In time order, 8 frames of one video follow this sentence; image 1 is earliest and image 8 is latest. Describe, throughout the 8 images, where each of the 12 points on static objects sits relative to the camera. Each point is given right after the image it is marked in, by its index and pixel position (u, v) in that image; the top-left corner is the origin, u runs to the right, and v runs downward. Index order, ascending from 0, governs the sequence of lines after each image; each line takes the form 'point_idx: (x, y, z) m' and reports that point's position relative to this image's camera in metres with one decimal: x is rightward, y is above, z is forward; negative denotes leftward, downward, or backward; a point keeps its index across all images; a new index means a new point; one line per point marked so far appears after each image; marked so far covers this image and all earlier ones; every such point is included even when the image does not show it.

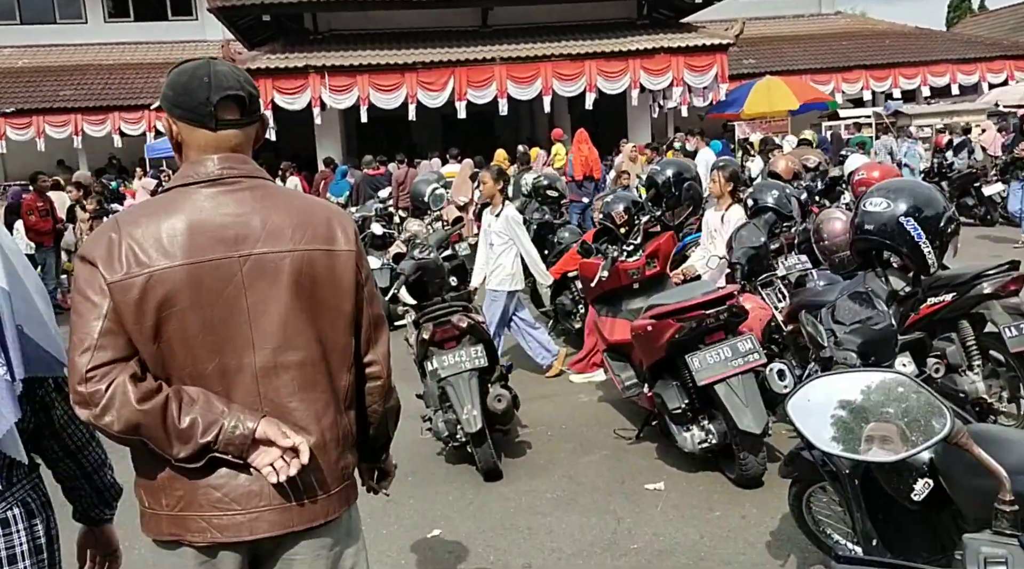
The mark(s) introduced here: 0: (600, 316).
0: (+0.5, -0.2, +4.9) m
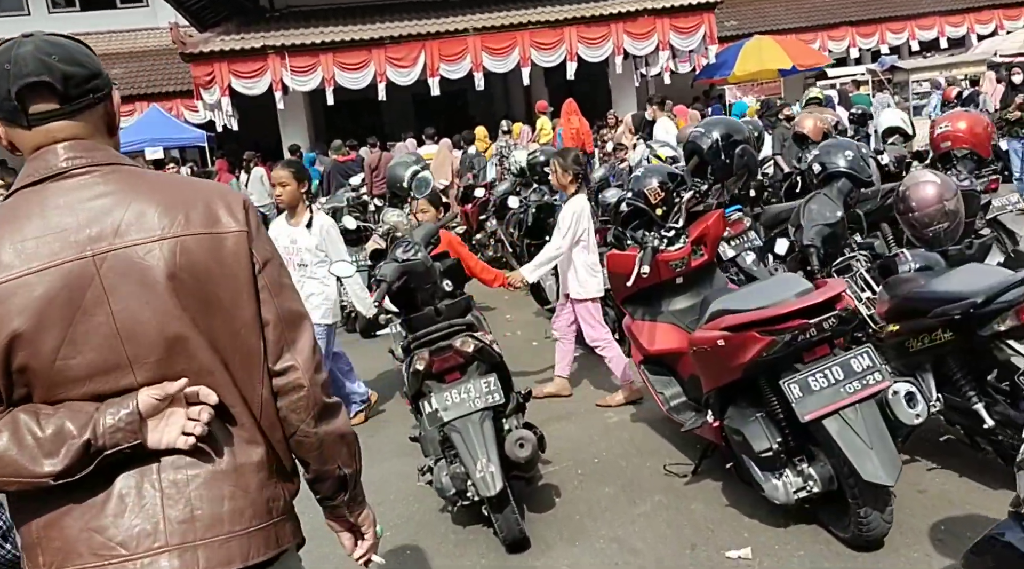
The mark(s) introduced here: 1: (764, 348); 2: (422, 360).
0: (+0.6, -0.2, +3.9) m
1: (+0.8, -0.2, +2.7) m
2: (-0.3, -0.3, +3.1) m
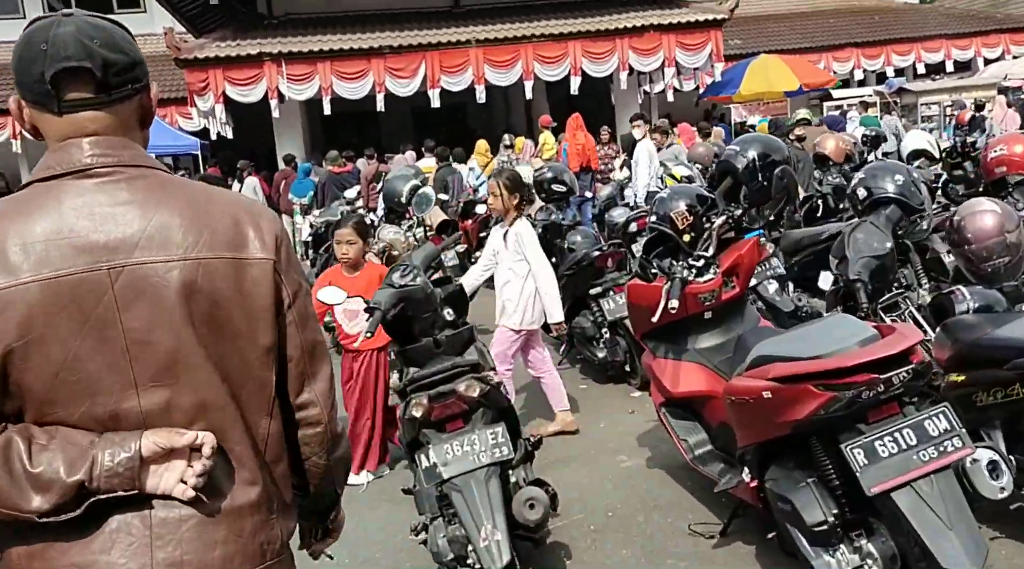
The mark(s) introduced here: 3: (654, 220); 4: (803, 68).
0: (+0.6, -0.3, +3.5) m
1: (+0.8, -0.3, +2.3) m
2: (-0.3, -0.4, +2.7) m
3: (+0.6, +0.3, +3.4) m
4: (+5.7, +4.2, +16.5) m
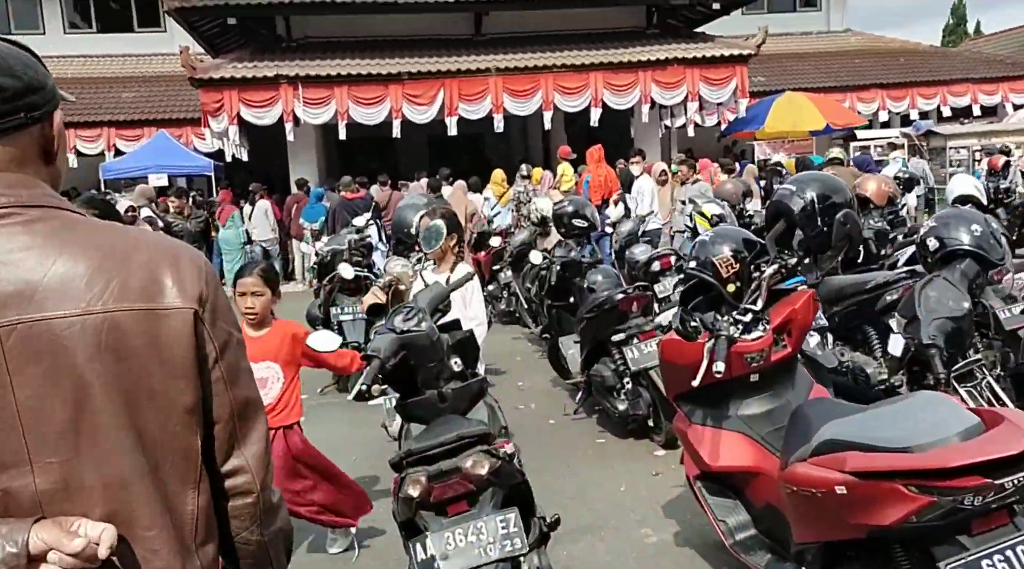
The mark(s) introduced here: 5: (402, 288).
0: (+0.6, -0.5, +3.0) m
1: (+0.9, -0.5, +1.8) m
2: (-0.2, -0.5, +2.2) m
3: (+0.6, +0.1, +3.0) m
4: (+6.1, +3.3, +16.2) m
5: (-0.7, 0.0, +5.4) m
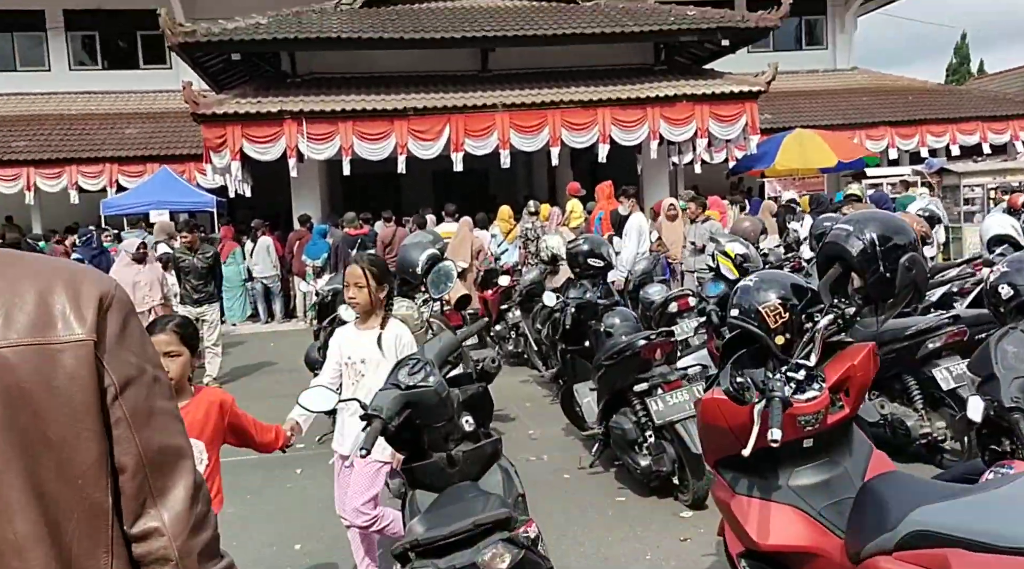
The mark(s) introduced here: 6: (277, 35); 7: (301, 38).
0: (+0.7, -0.6, +2.7) m
1: (+0.9, -0.6, +1.5) m
2: (-0.2, -0.6, +1.9) m
3: (+0.7, -0.1, +2.7) m
4: (+6.2, +2.6, +15.9) m
5: (-0.6, -0.3, +5.1) m
6: (-3.9, +4.1, +14.1) m
7: (-3.5, +4.1, +14.2) m
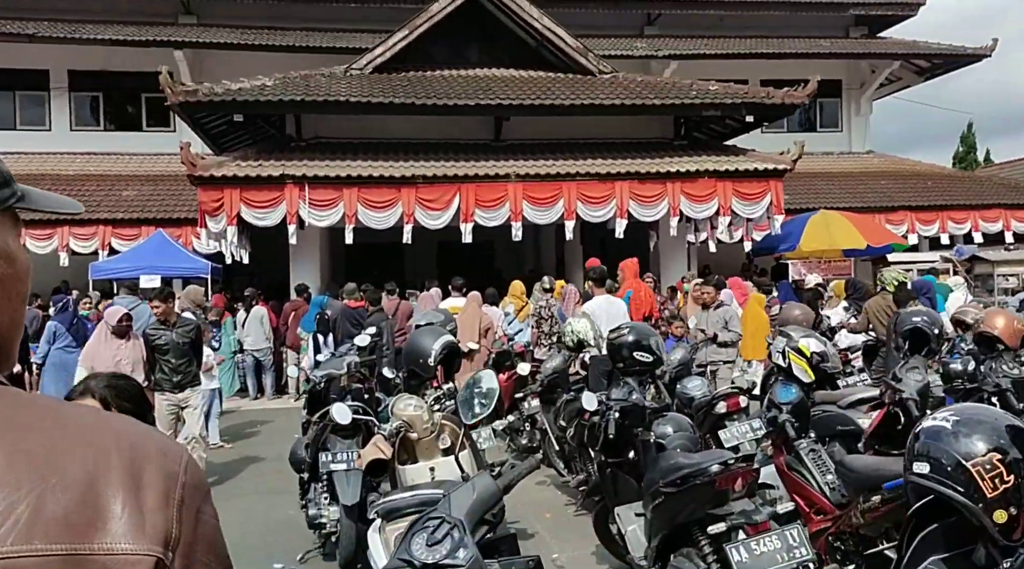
0: (+0.8, -0.9, +1.7) m
1: (+1.1, -0.8, +0.5) m
2: (-0.1, -0.8, +0.9) m
3: (+0.9, -0.4, +1.8) m
4: (+6.4, +1.0, +15.2) m
5: (-0.5, -0.7, +4.1) m
6: (-3.6, +3.0, +13.5) m
7: (-3.3, +2.9, +13.6) m
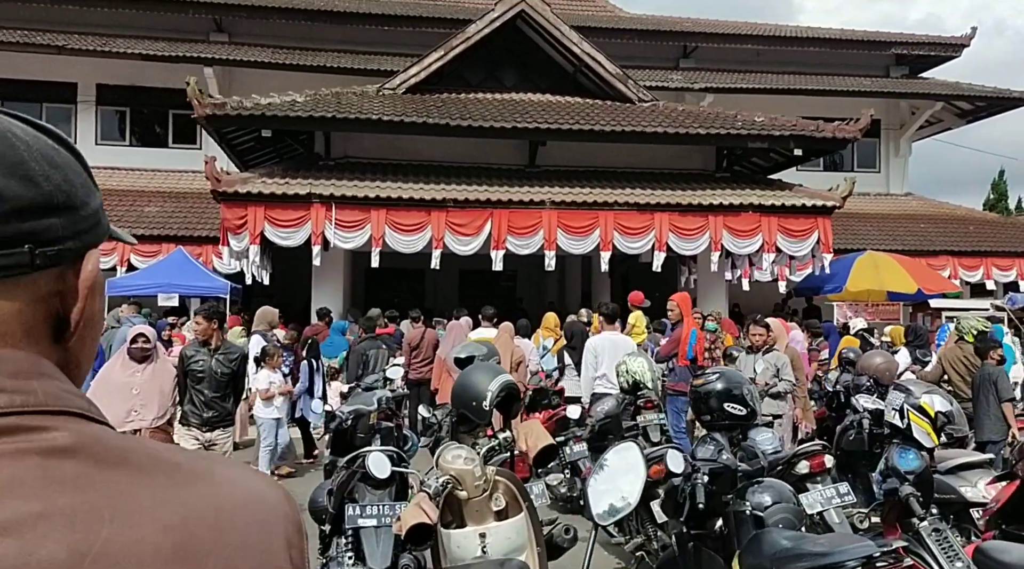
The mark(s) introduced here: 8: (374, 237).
0: (+1.1, -1.0, +1.0) m
1: (+1.3, -0.8, -0.2) m
2: (+0.2, -0.8, +0.2) m
3: (+1.1, -0.5, +1.1) m
4: (+6.9, +0.2, +14.4) m
5: (-0.2, -0.8, +3.5) m
6: (-3.0, +2.6, +13.0) m
7: (-2.7, +2.6, +13.1) m
8: (-2.0, +0.7, +12.6) m
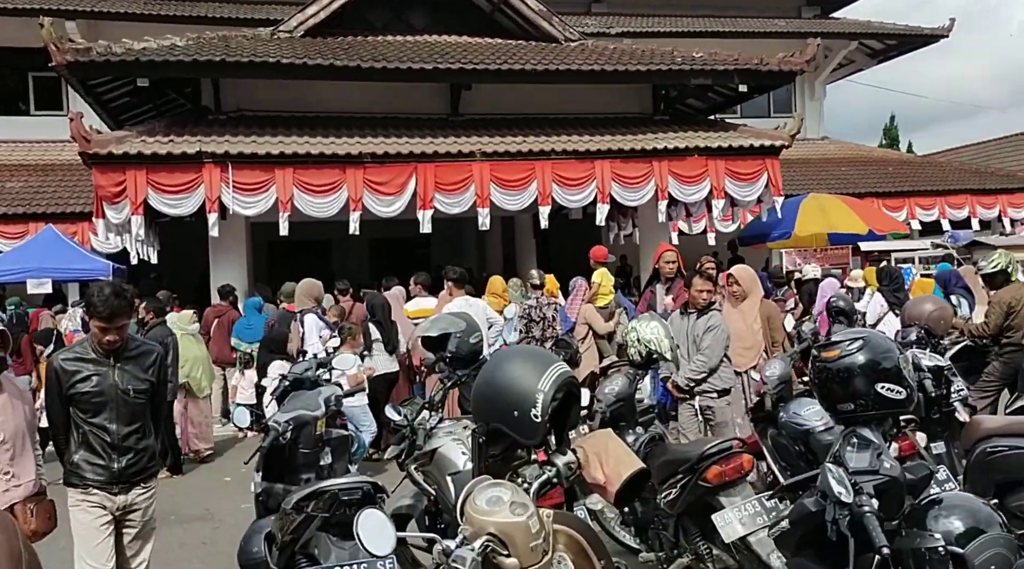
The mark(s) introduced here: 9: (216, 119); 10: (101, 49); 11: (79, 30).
0: (+1.5, -0.9, -0.2) m
1: (+1.9, -0.7, -1.4) m
2: (+0.7, -0.8, -1.1) m
3: (+1.5, -0.3, -0.1) m
4: (+5.8, +1.2, +13.8) m
5: (0.0, -0.7, +2.1) m
6: (-4.1, +2.9, +11.1) m
7: (-3.7, +2.9, +11.3) m
8: (-2.9, +1.1, +11.0) m
9: (-4.1, +2.3, +12.0) m
10: (-5.2, +3.0, +10.8) m
11: (-8.4, +5.0, +16.6) m
